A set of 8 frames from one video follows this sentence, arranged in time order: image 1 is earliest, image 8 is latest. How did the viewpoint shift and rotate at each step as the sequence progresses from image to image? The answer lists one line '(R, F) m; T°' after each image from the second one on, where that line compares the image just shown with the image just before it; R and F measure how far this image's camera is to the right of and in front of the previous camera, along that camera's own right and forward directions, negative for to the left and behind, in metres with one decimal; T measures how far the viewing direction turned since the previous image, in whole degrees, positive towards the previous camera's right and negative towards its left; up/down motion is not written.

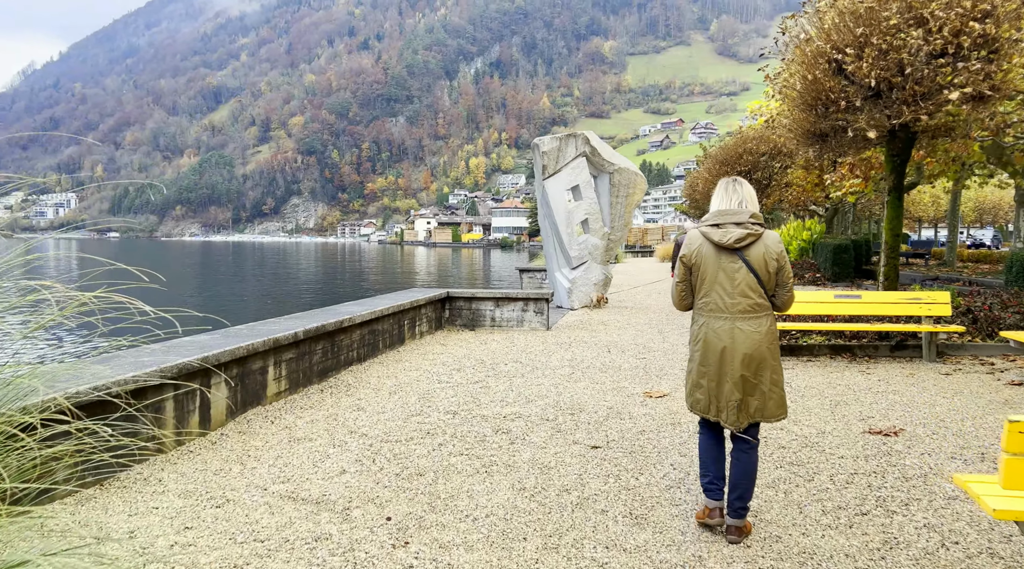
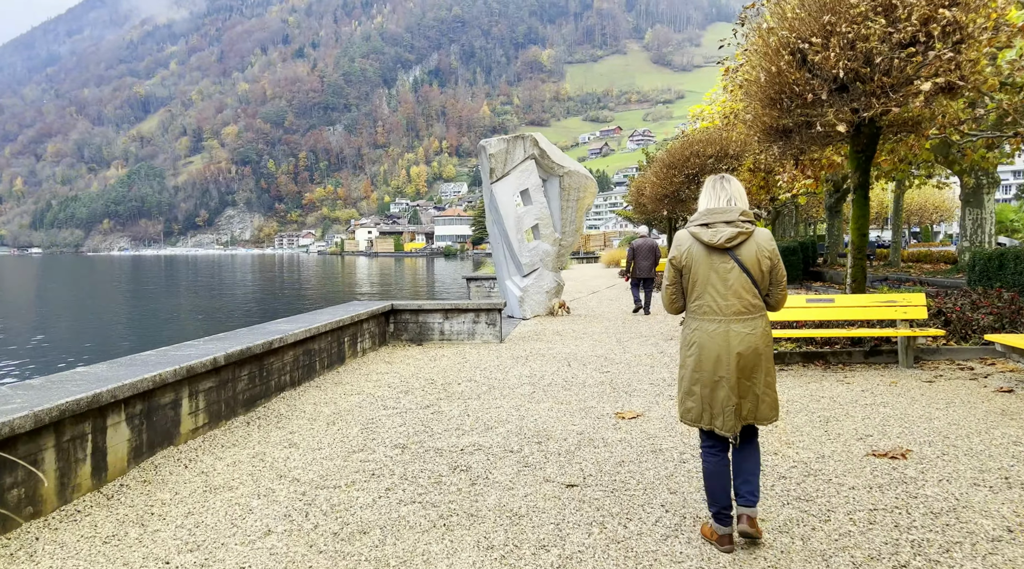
(-0.1, +0.7) m; +5°
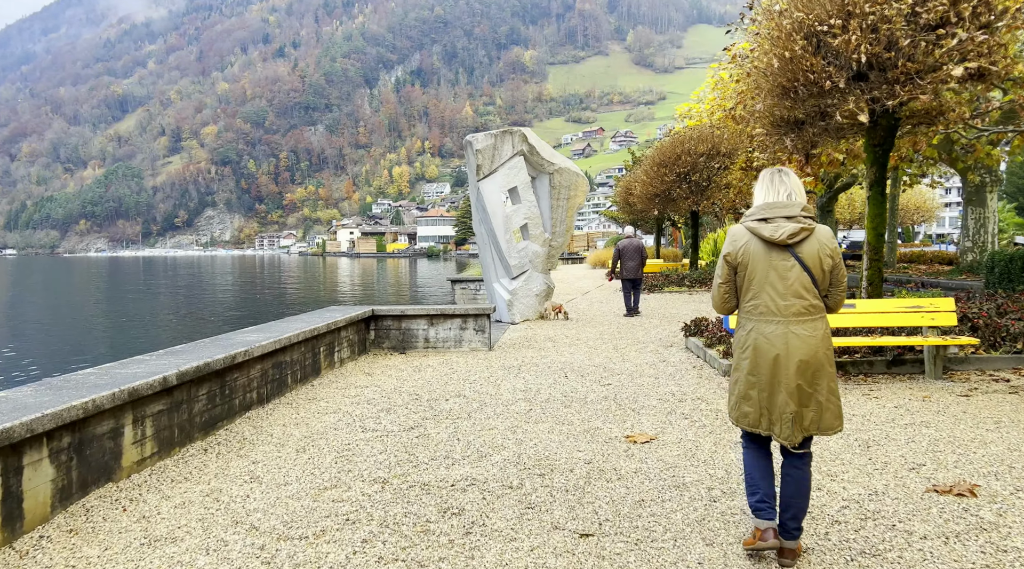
(-0.1, +0.7) m; +1°
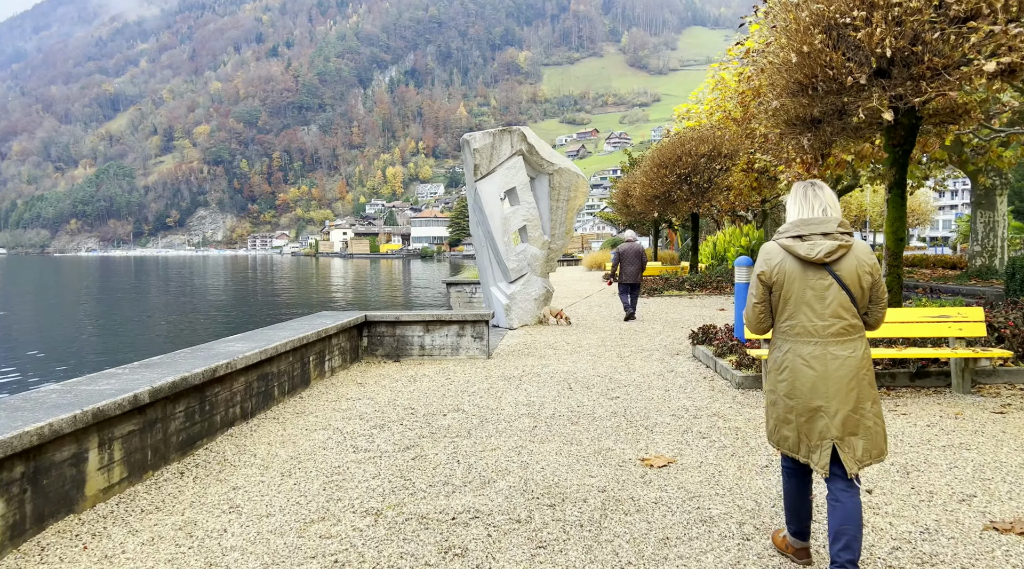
(-0.1, +0.4) m; +1°
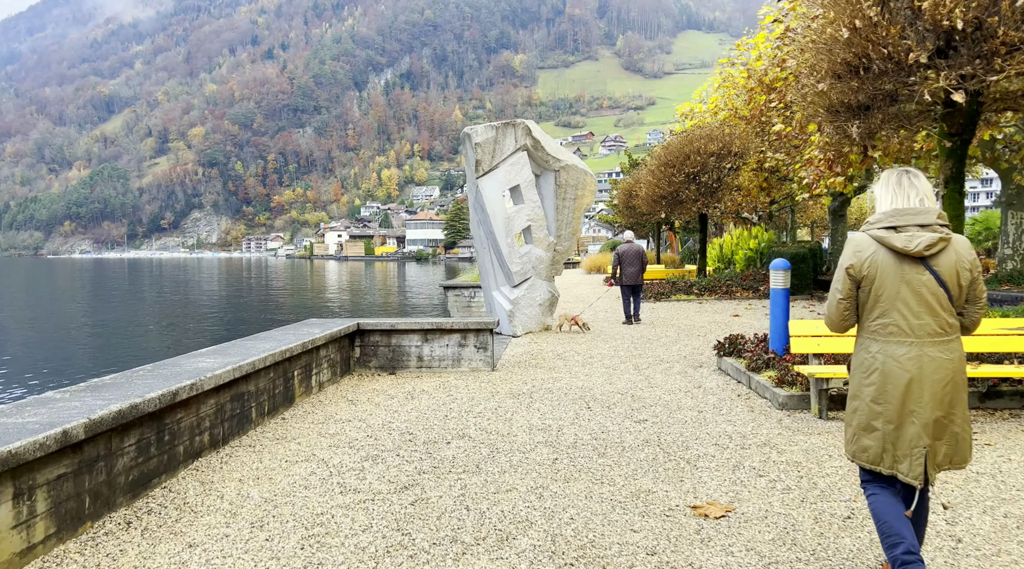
(-0.2, +0.9) m; 0°
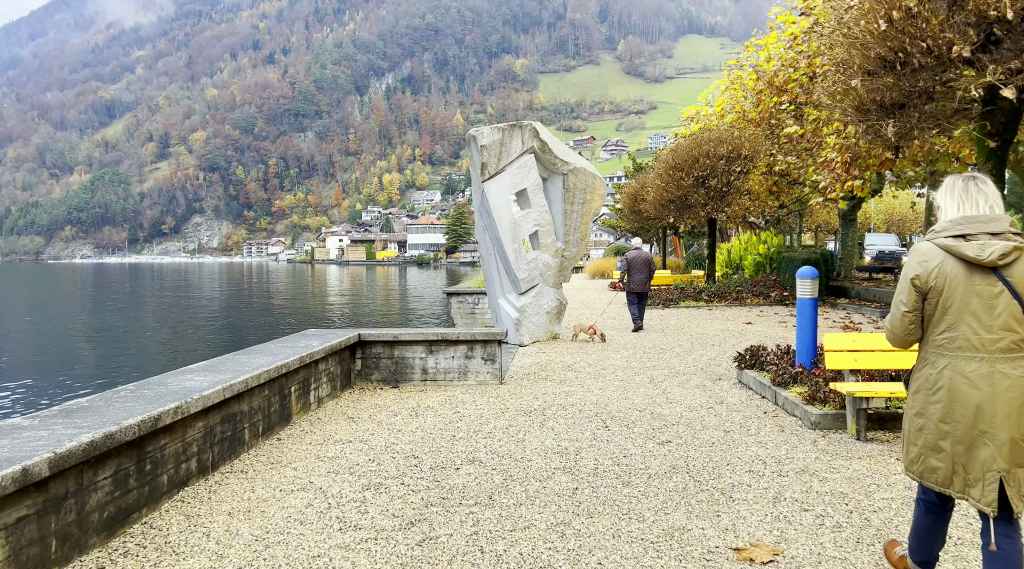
(-0.1, +0.4) m; 0°
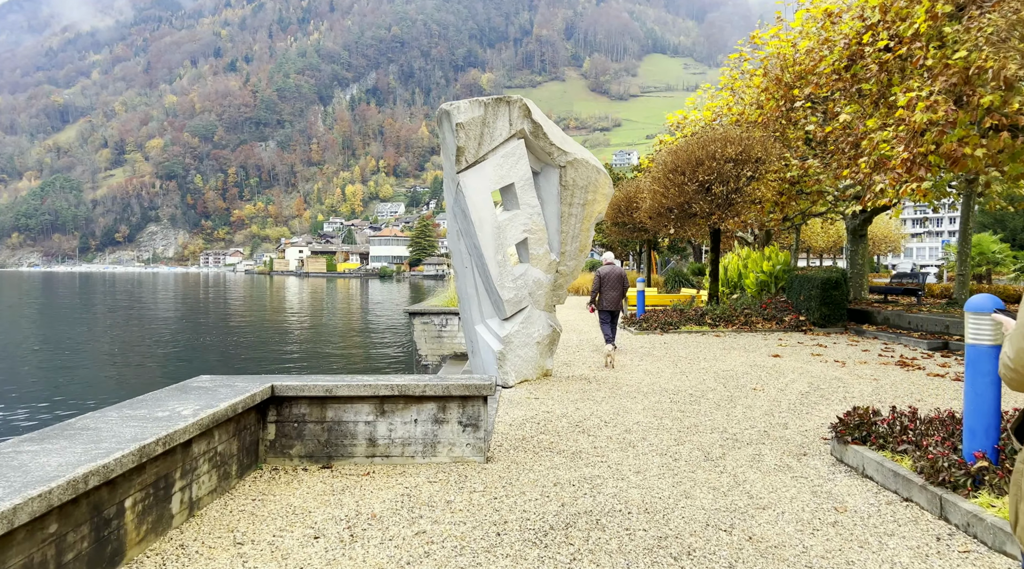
(-0.2, +2.7) m; +3°
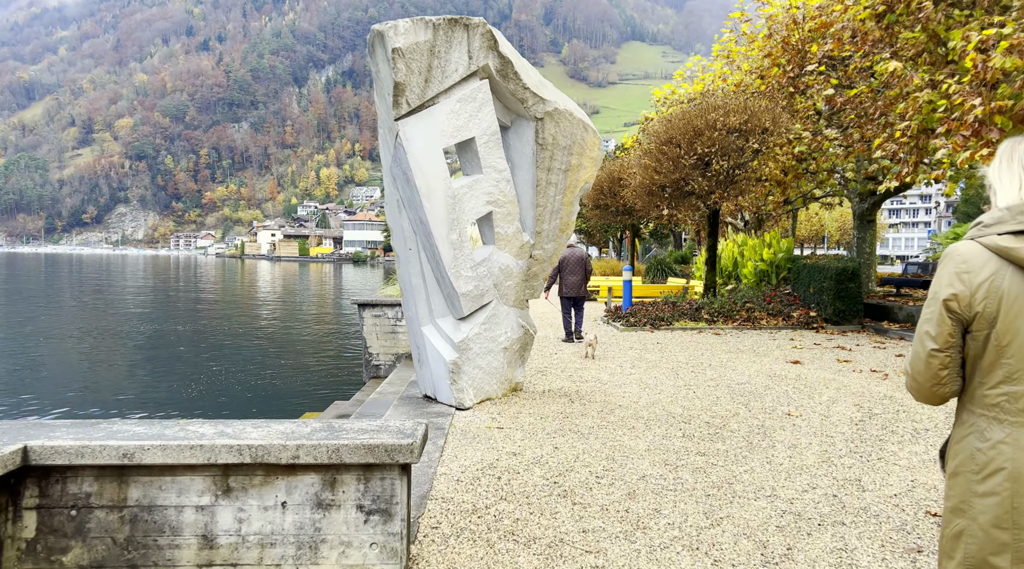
(+0.2, +2.3) m; +2°
